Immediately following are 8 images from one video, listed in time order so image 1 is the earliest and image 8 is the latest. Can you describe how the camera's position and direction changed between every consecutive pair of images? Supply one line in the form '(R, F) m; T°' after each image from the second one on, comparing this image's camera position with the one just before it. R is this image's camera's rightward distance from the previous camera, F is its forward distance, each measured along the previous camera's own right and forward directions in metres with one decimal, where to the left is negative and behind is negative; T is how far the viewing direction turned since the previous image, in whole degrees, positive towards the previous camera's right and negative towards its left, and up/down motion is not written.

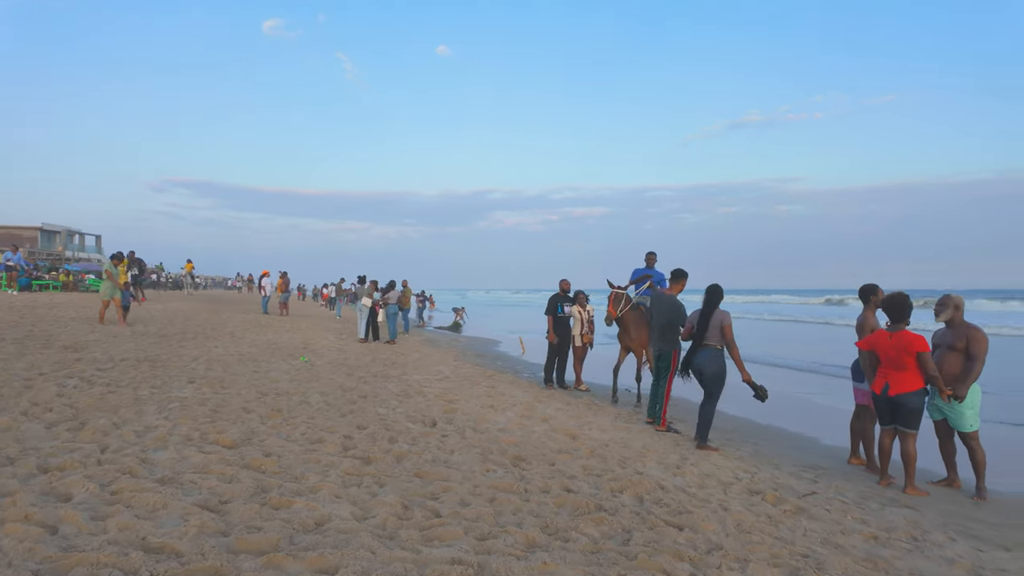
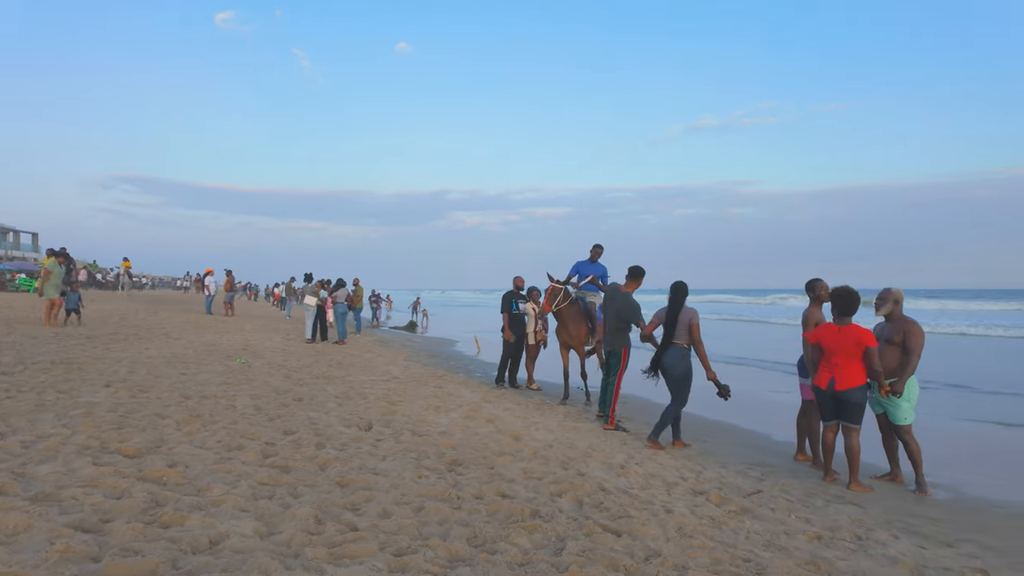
(+0.3, +0.3) m; +4°
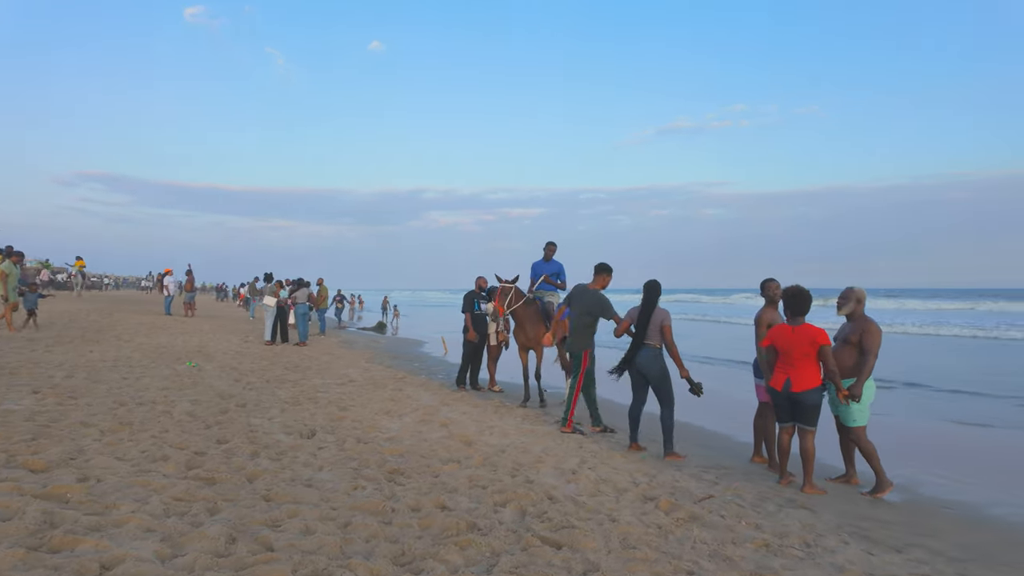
(+0.3, +0.2) m; +2°
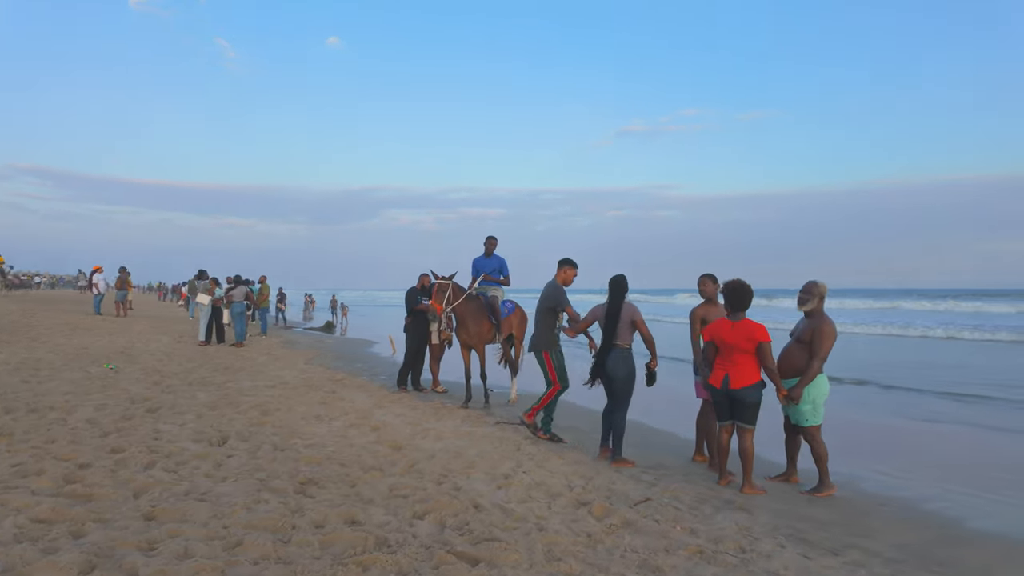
(+0.3, +0.4) m; +4°
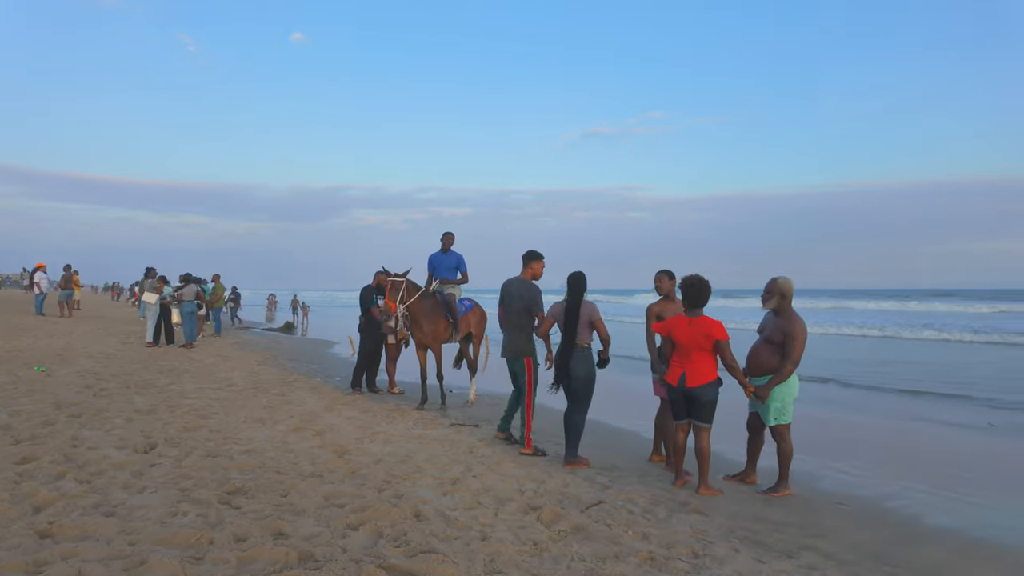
(+0.2, +0.3) m; +3°
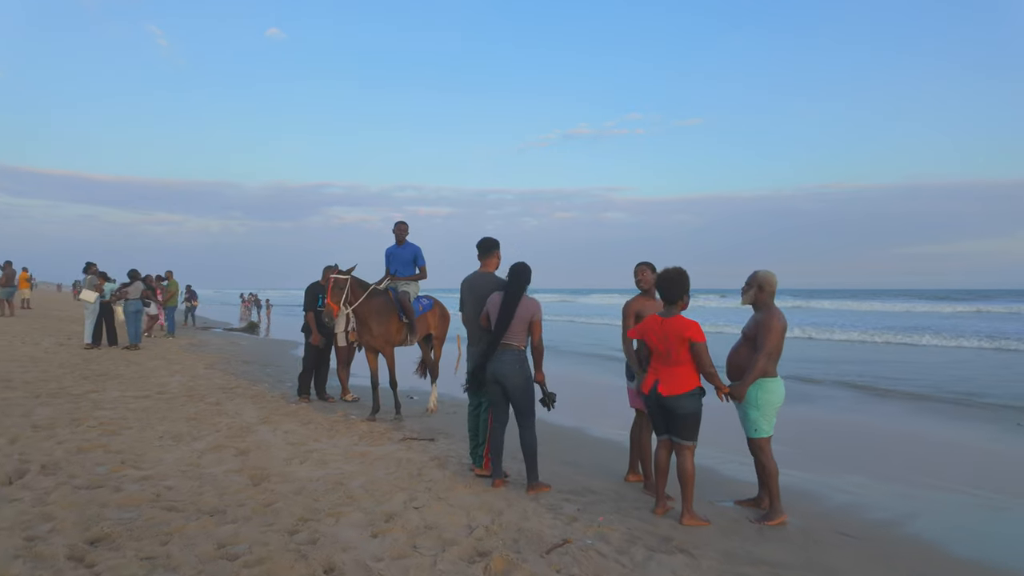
(+0.2, +0.9) m; +2°
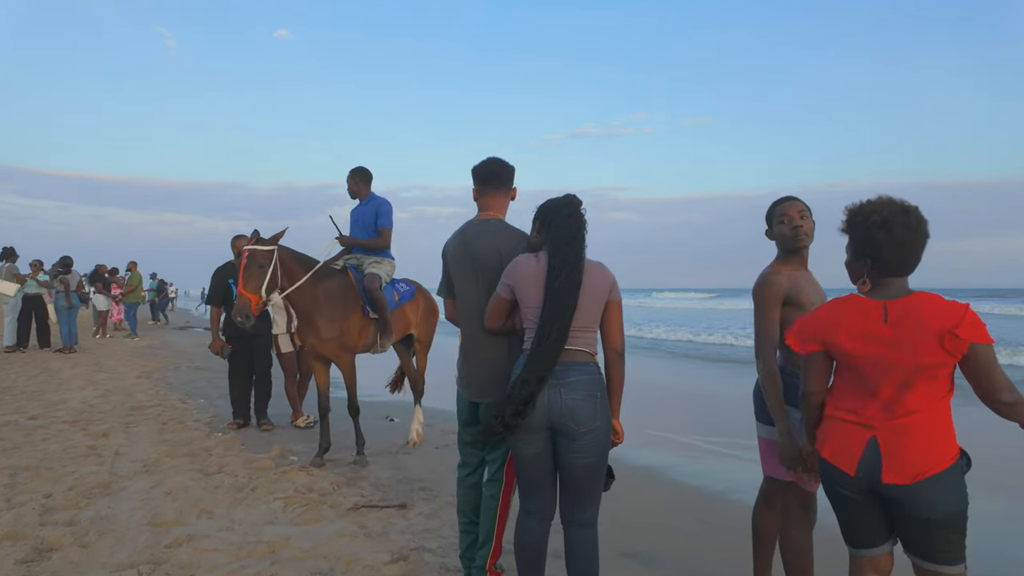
(-0.1, +2.8) m; -1°
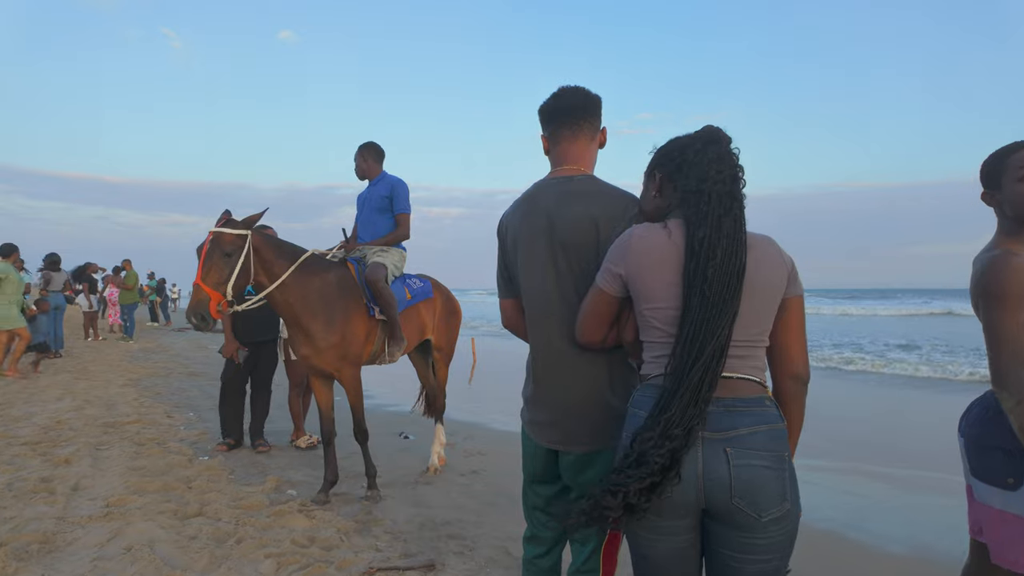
(-0.3, +1.0) m; 0°
